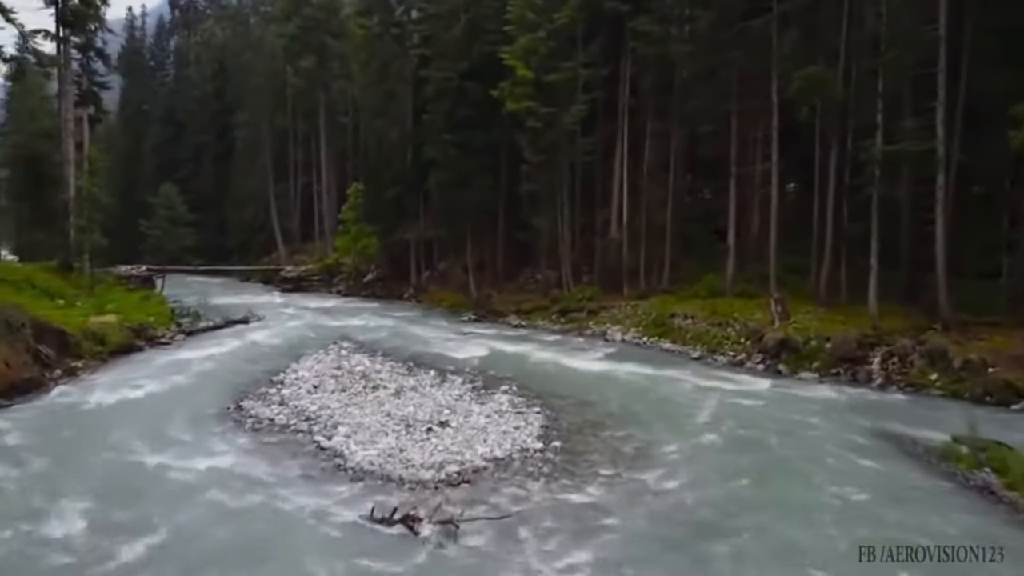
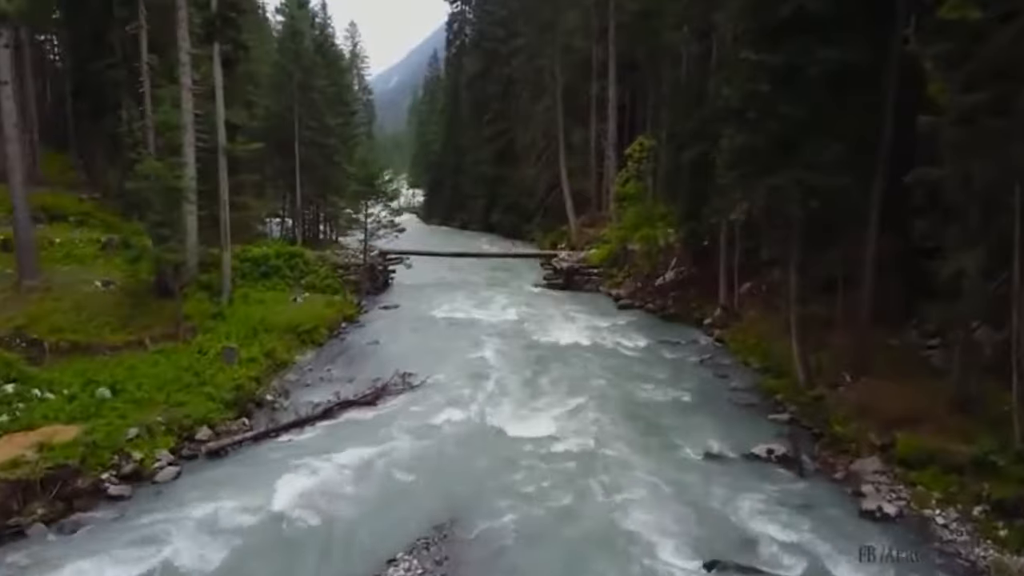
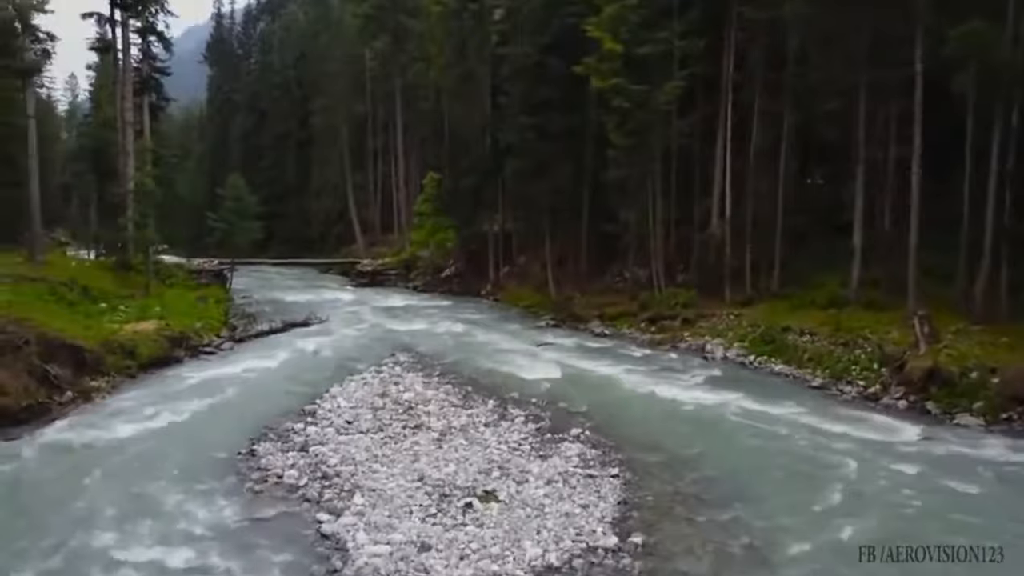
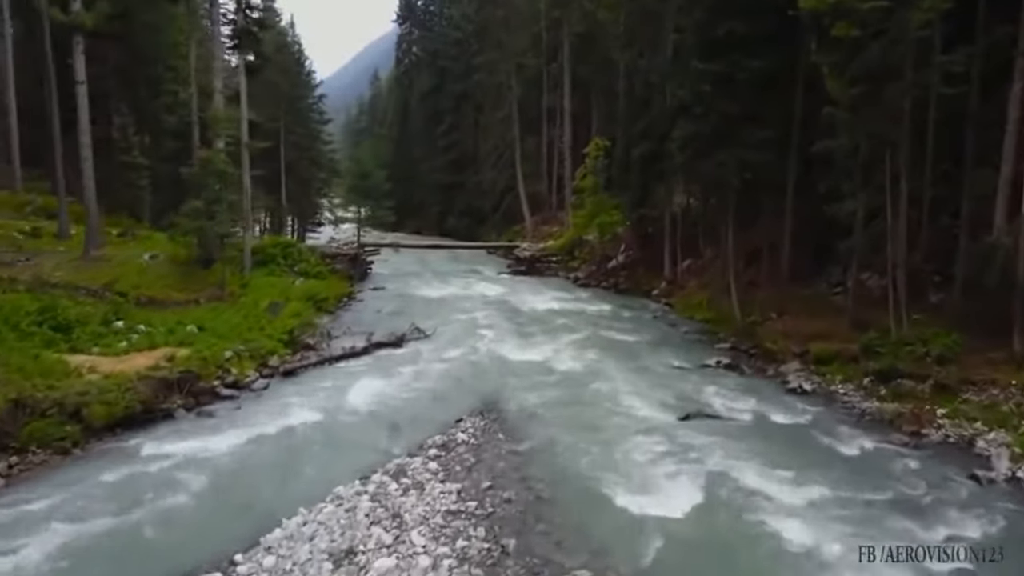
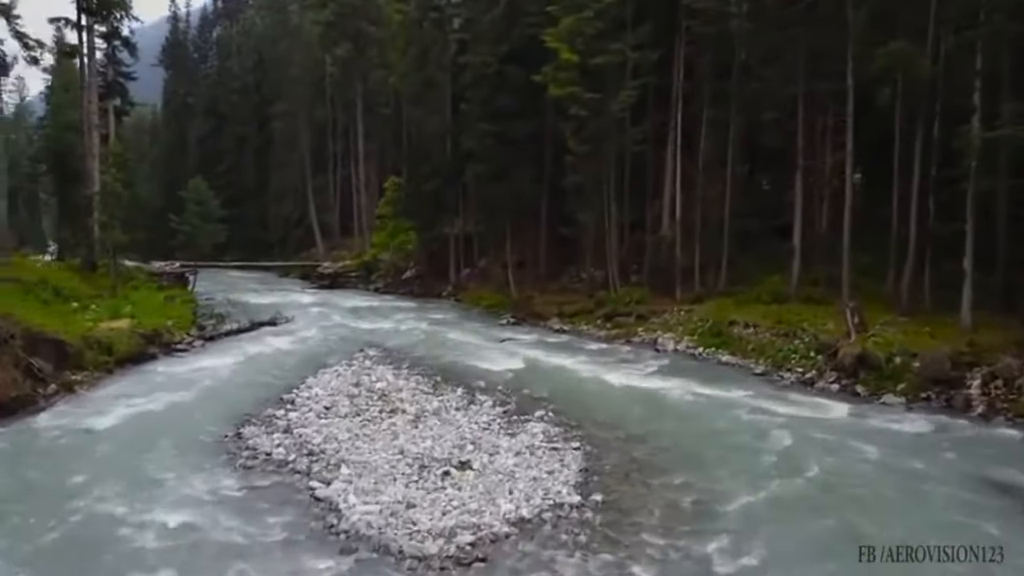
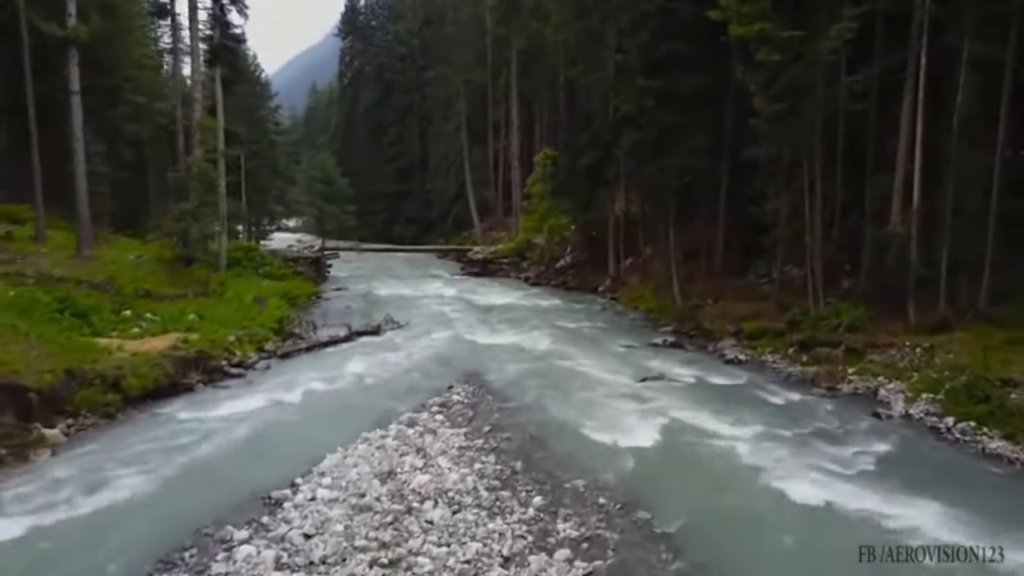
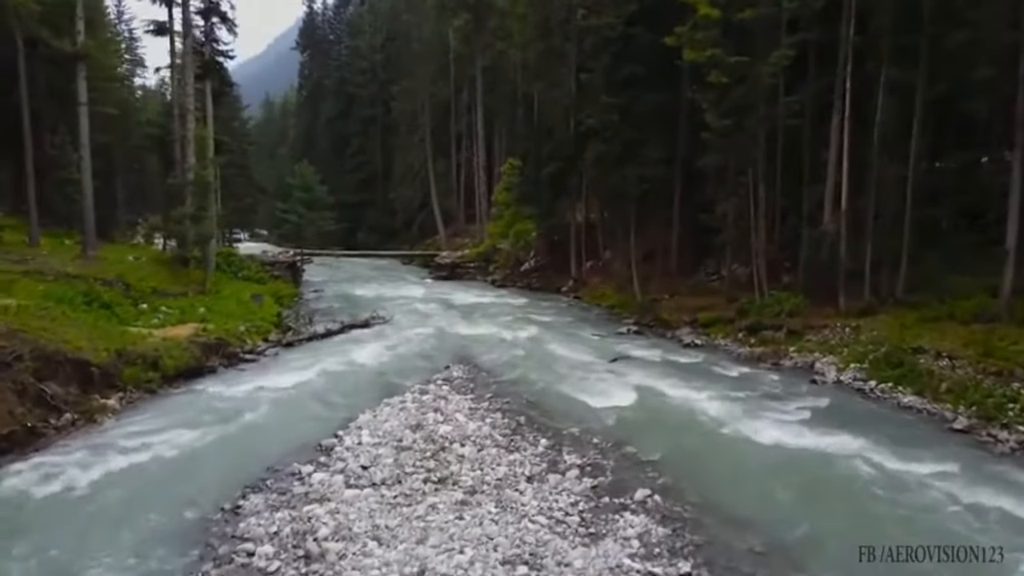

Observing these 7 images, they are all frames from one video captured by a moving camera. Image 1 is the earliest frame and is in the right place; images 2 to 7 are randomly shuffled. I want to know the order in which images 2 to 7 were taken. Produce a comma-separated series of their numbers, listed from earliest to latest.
5, 3, 7, 6, 4, 2
